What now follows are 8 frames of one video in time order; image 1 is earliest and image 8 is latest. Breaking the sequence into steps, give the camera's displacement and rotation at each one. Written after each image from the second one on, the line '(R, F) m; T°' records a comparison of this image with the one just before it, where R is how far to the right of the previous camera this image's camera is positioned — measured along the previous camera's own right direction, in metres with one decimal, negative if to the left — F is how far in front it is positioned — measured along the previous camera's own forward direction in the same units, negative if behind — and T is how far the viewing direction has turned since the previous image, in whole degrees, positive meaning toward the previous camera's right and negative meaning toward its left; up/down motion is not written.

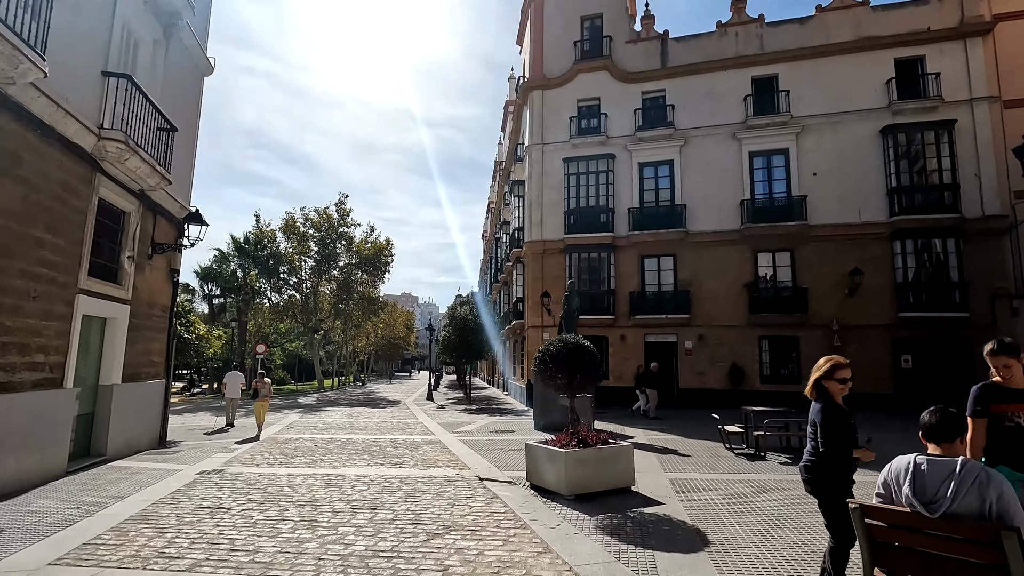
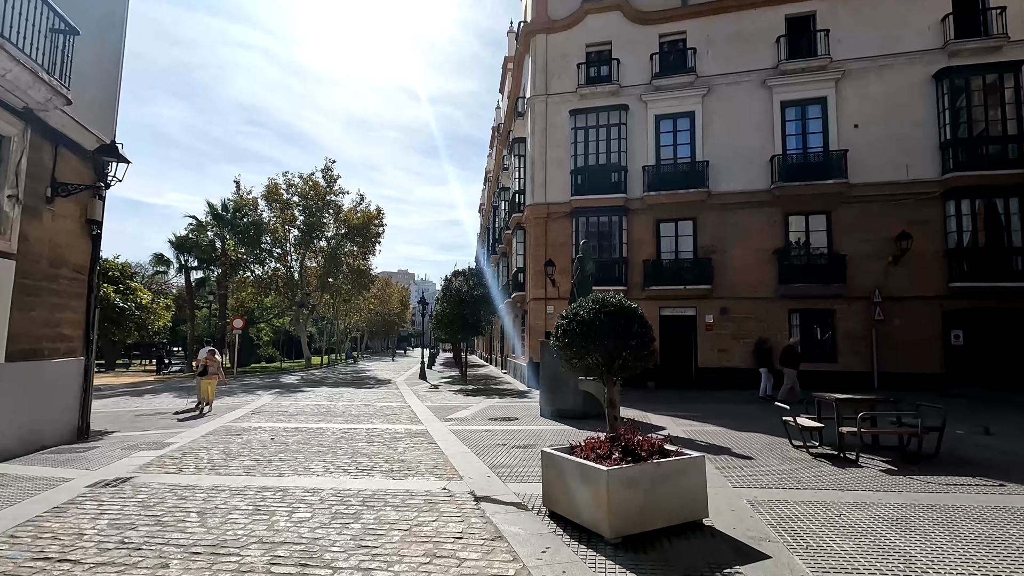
(-0.1, +2.4) m; 0°
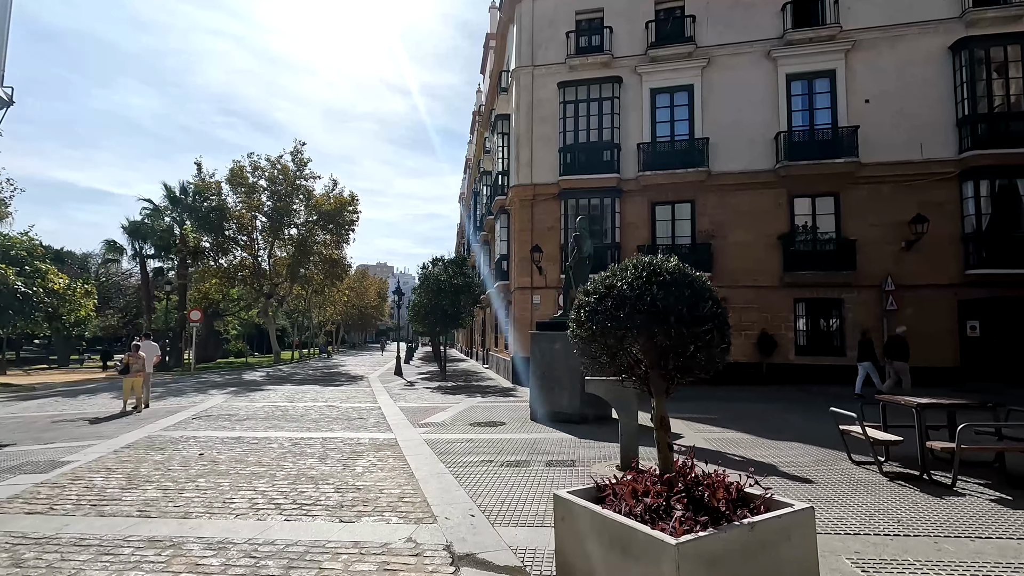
(-0.1, +1.7) m; +2°
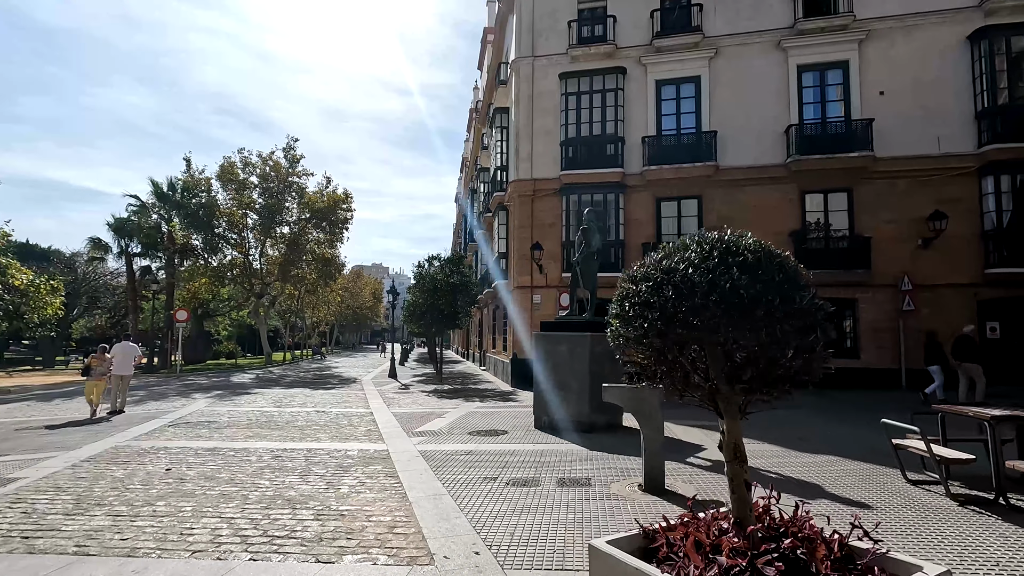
(-0.1, +0.8) m; 0°
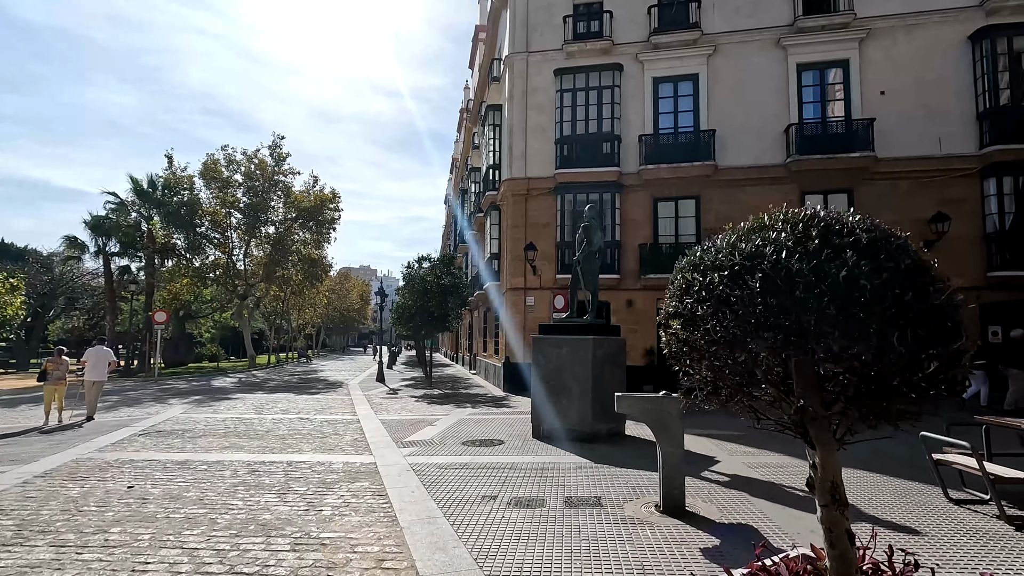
(-0.1, +0.6) m; +1°
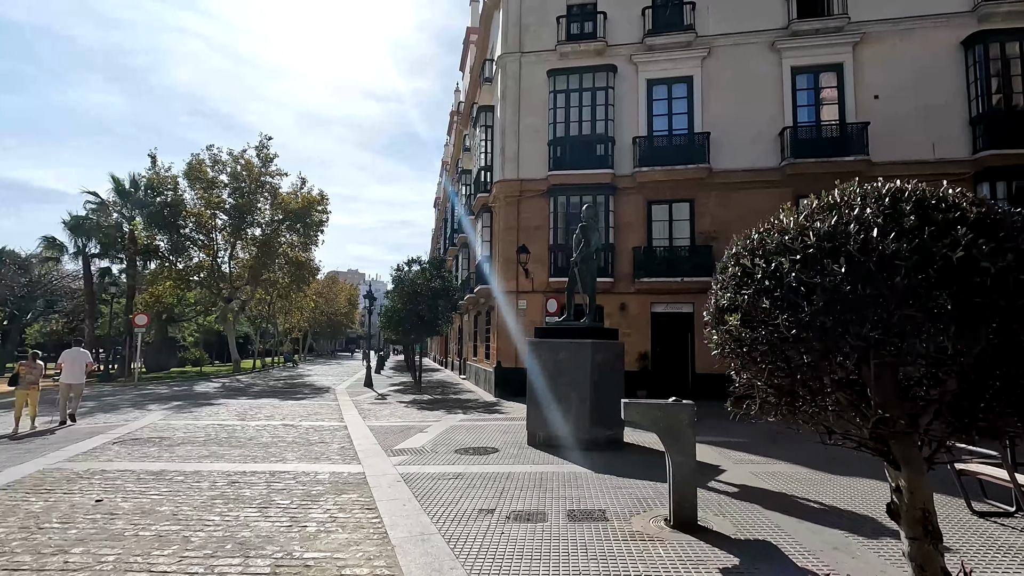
(-0.1, +0.3) m; +1°
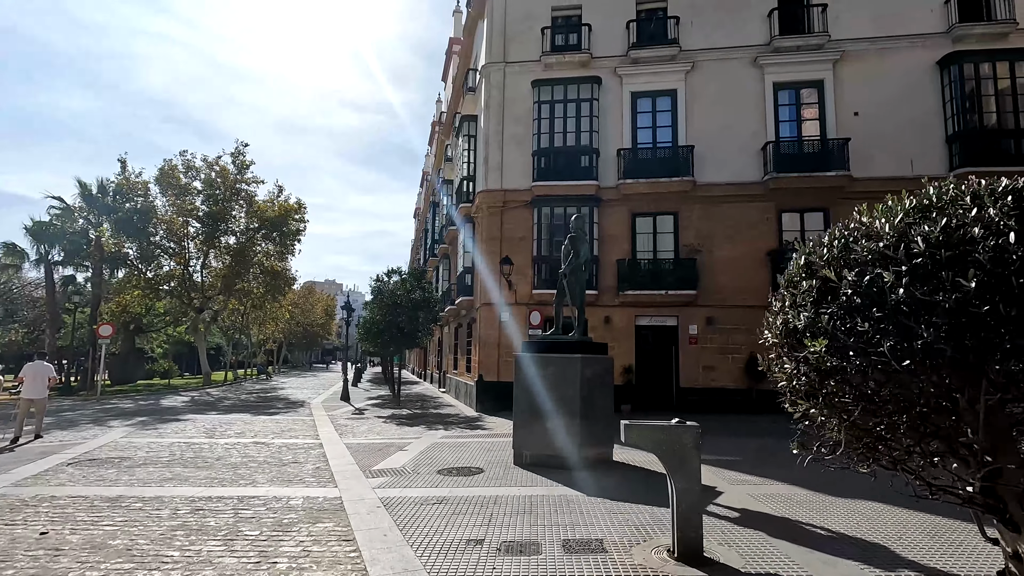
(-0.1, +0.3) m; +2°
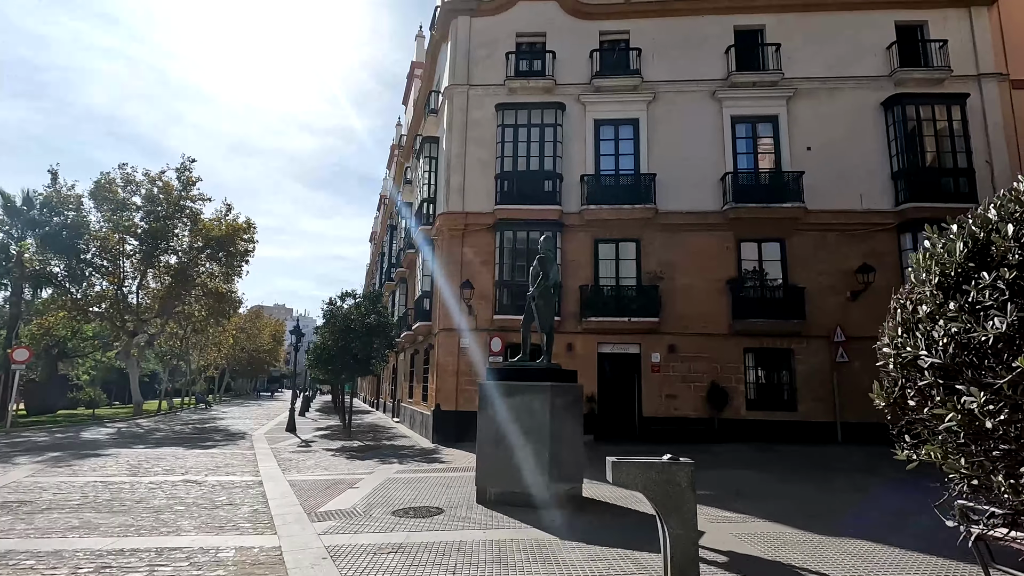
(-0.1, +0.5) m; +5°
